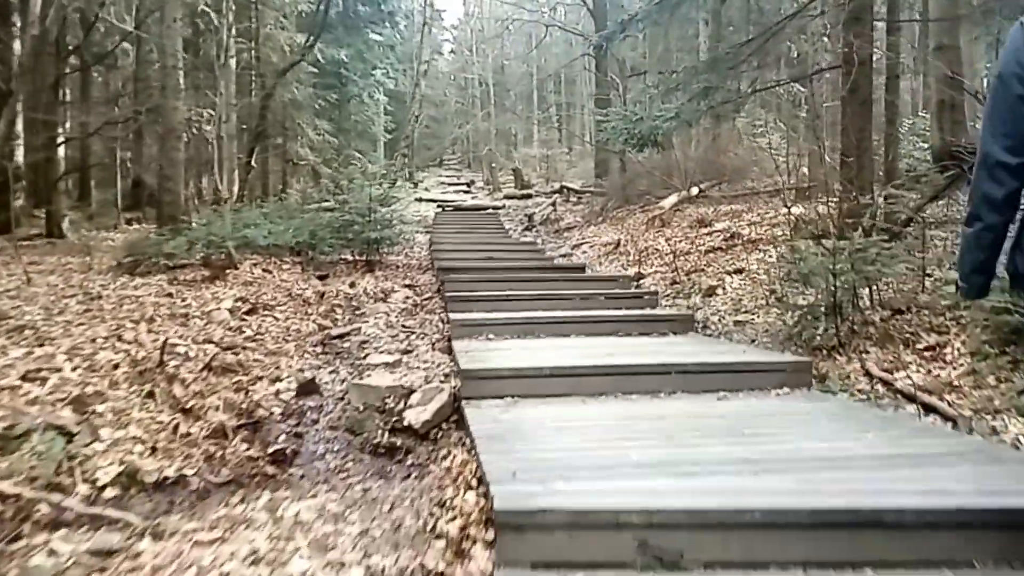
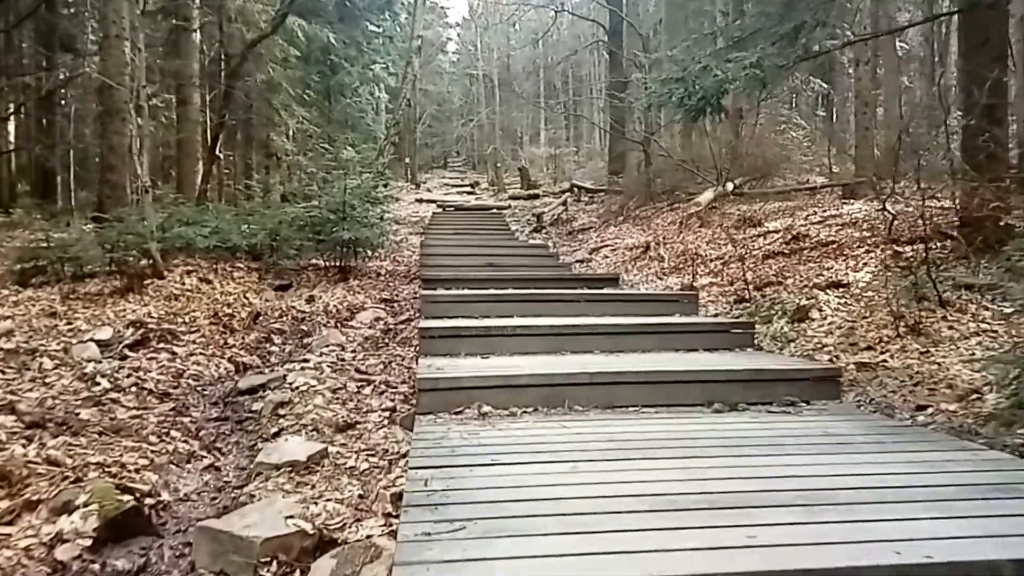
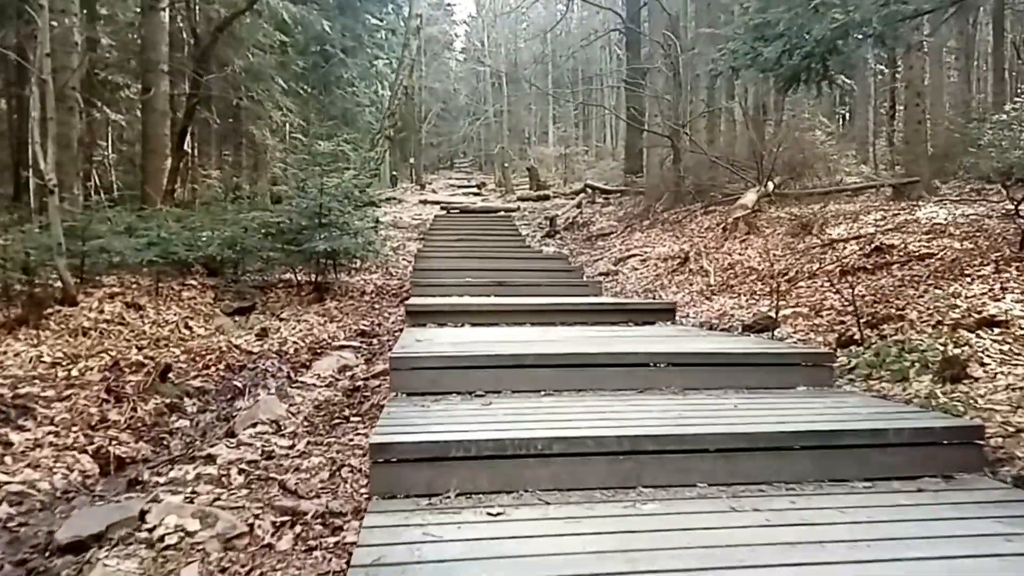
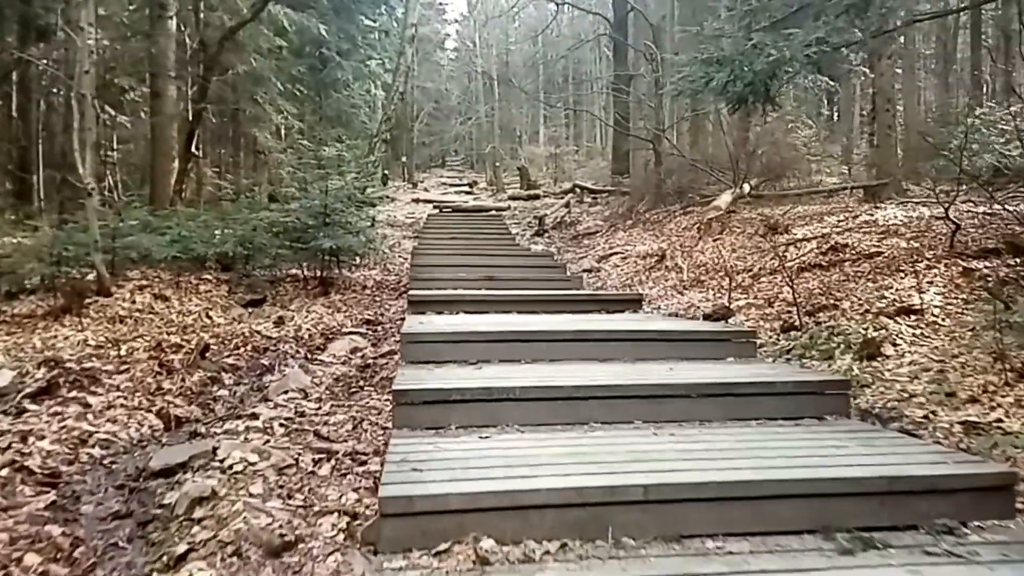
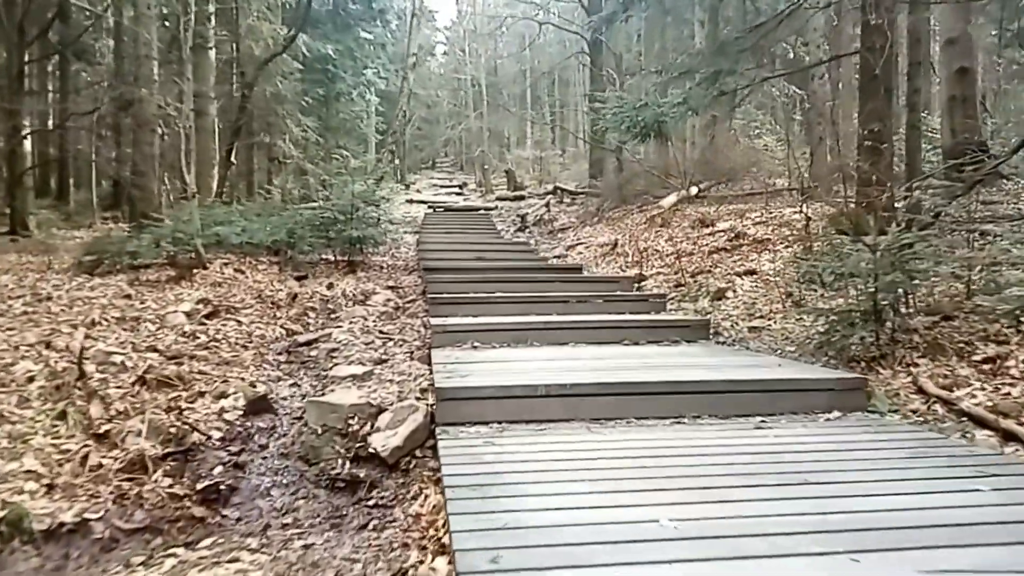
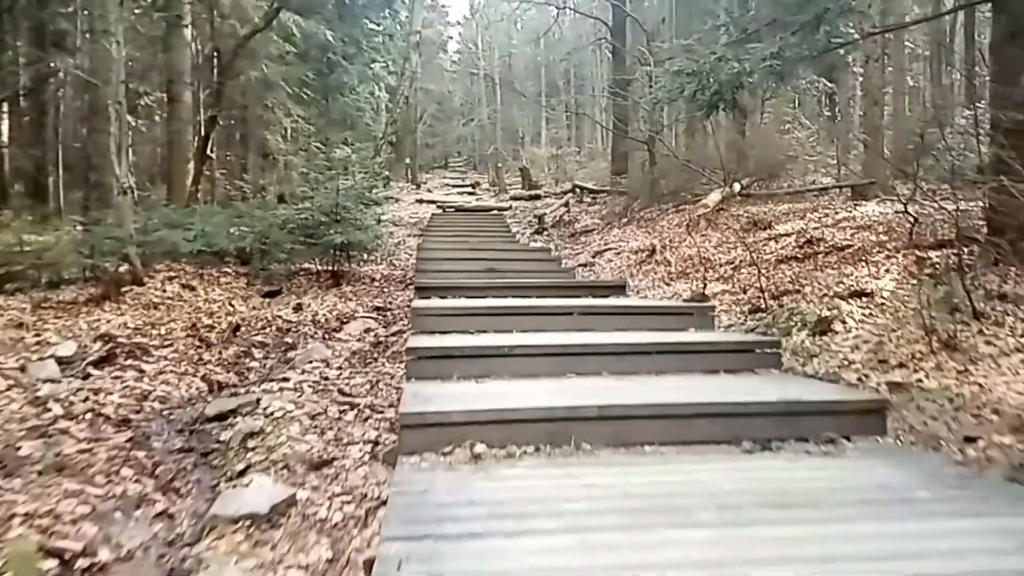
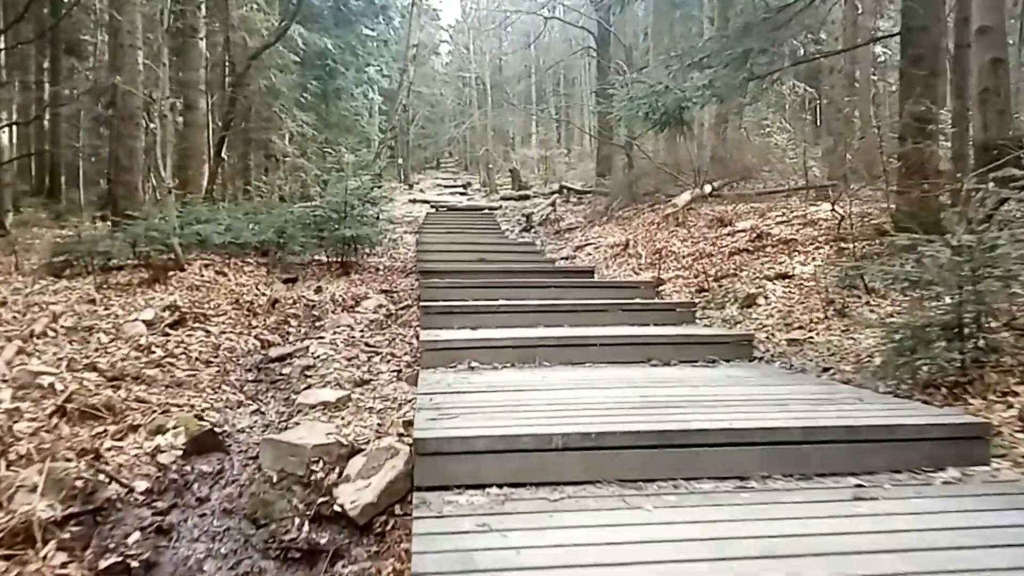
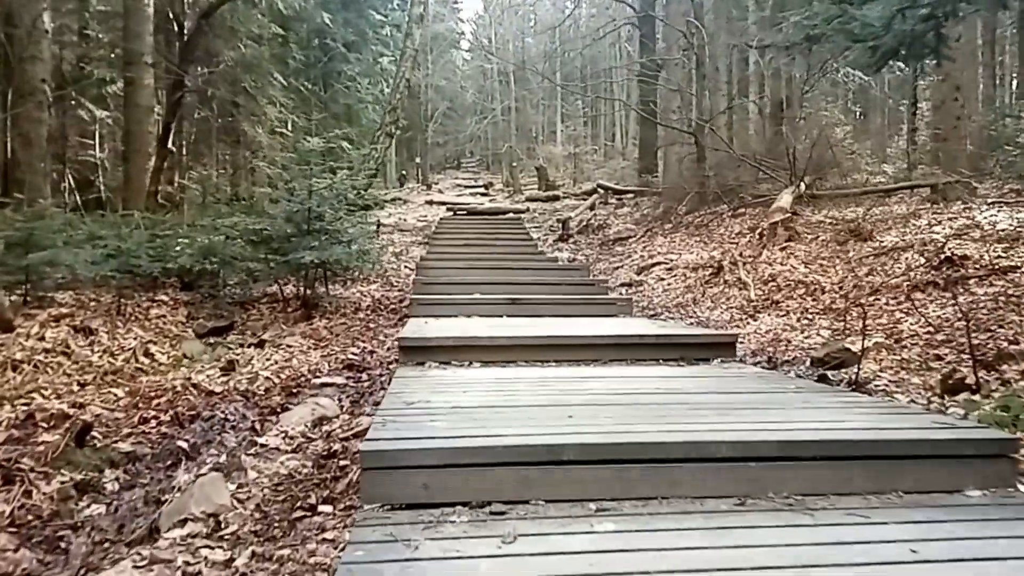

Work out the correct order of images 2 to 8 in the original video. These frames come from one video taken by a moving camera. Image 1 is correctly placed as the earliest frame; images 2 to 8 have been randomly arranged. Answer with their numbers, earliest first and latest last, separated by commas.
5, 7, 2, 6, 4, 3, 8
